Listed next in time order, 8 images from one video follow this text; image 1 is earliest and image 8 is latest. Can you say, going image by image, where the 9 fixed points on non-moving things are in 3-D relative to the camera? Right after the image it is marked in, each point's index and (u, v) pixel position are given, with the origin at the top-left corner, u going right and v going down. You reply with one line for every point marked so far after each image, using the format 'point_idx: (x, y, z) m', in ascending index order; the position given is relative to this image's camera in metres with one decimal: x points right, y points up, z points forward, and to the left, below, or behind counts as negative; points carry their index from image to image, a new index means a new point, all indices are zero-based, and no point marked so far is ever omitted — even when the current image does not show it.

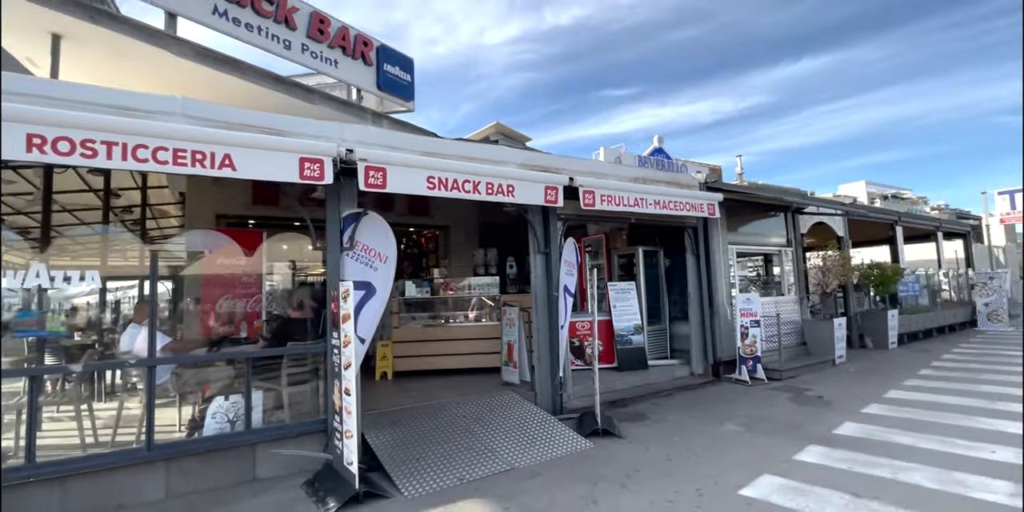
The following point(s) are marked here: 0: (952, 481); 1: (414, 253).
0: (+4.3, -2.2, +4.6) m
1: (-2.6, +0.1, +13.0) m
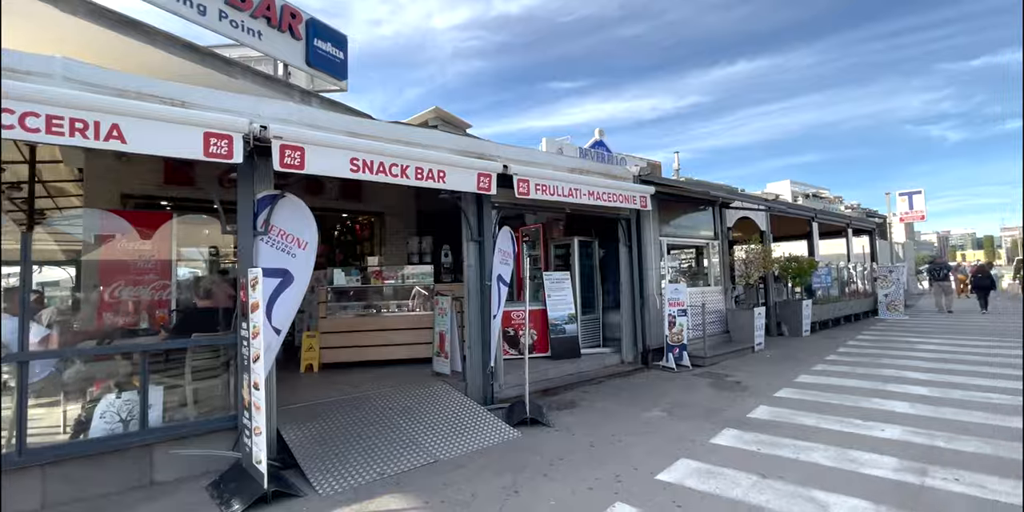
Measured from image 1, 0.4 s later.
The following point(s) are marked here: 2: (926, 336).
0: (+3.5, -2.1, +5.0) m
1: (-4.3, +0.4, +12.5) m
2: (+11.8, -2.3, +13.7) m
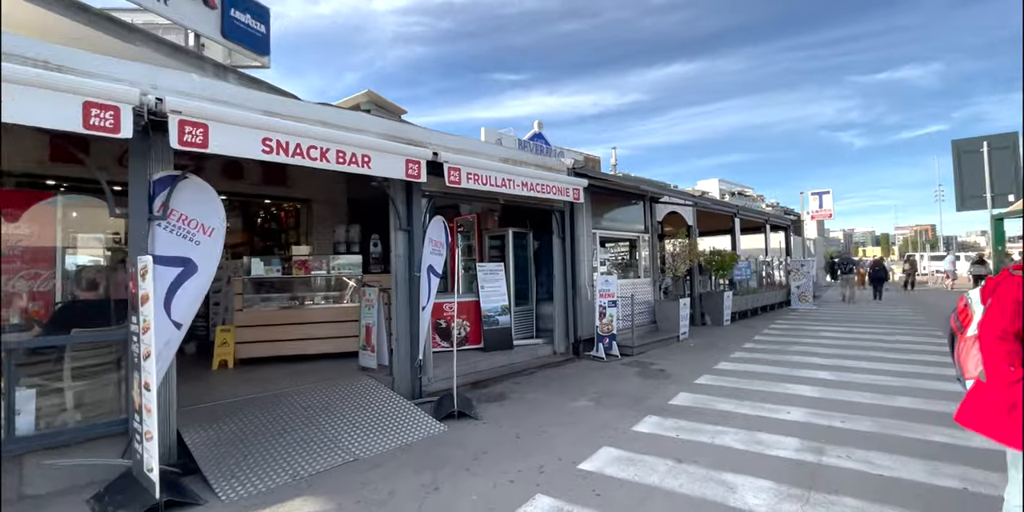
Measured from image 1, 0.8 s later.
0: (+2.7, -2.0, +5.3) m
1: (-5.9, +0.7, +11.7) m
2: (+9.9, -2.1, +14.9) m
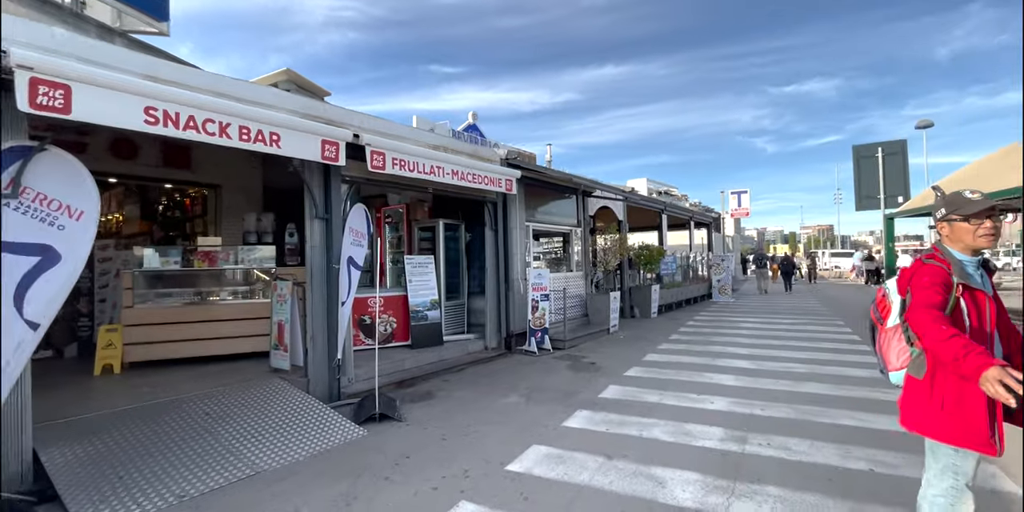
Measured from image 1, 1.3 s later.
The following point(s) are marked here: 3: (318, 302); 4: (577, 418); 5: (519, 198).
0: (+1.9, -1.9, +5.3) m
1: (-7.5, +0.9, +10.5) m
2: (+7.8, -2.0, +15.8) m
3: (-2.7, -0.6, +6.6) m
4: (+0.8, -2.0, +5.8) m
5: (+0.2, +1.3, +10.4) m
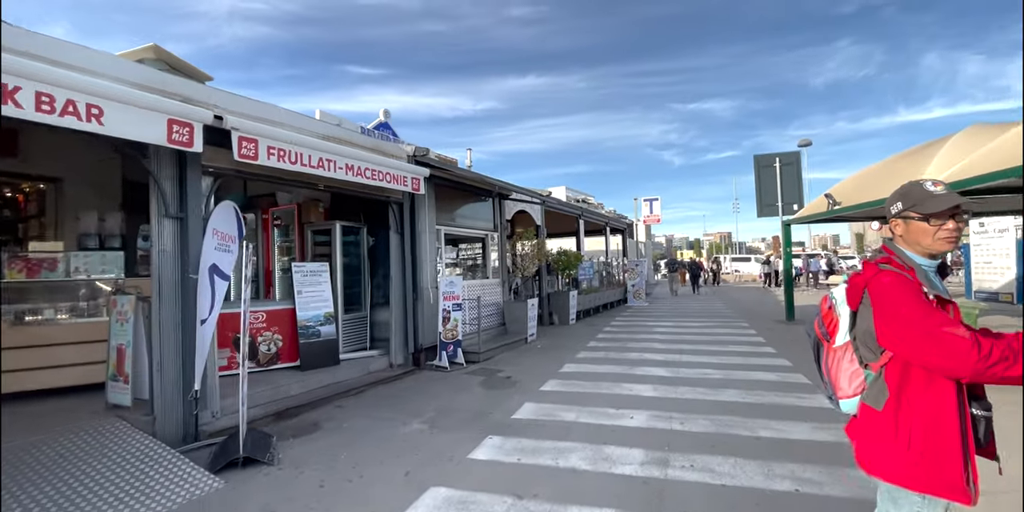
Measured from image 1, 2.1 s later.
0: (+0.9, -2.0, +4.8) m
1: (-9.2, +0.7, +8.5) m
2: (+5.0, -2.1, +16.1) m
3: (-3.8, -0.7, +5.3) m
4: (-0.3, -2.0, +5.1) m
5: (-1.7, +1.1, +9.6) m
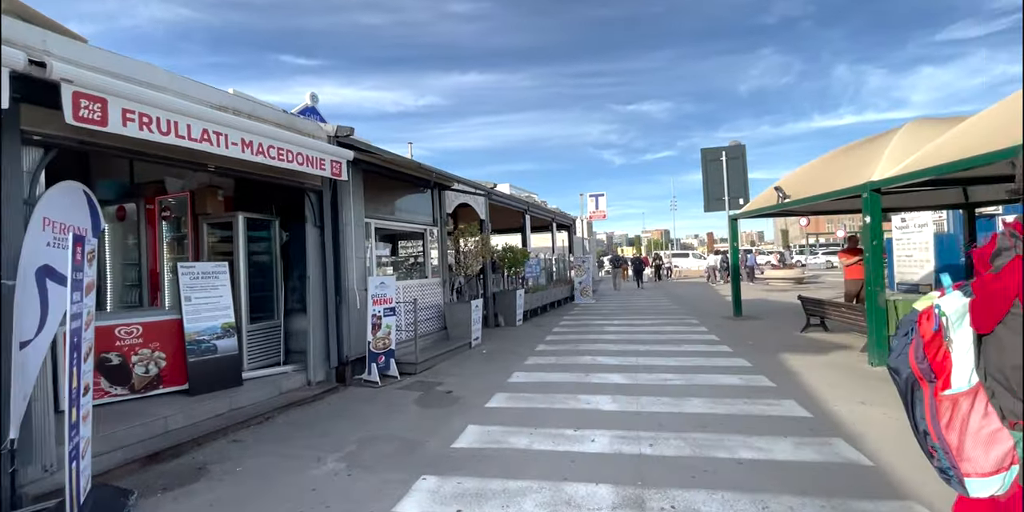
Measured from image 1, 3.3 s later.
0: (+0.4, -2.0, +3.8) m
1: (-10.1, +0.7, +6.3) m
2: (+3.2, -2.0, +15.5) m
3: (-4.3, -0.7, +3.8) m
4: (-0.8, -2.0, +4.0) m
5: (-2.7, +1.2, +8.3) m
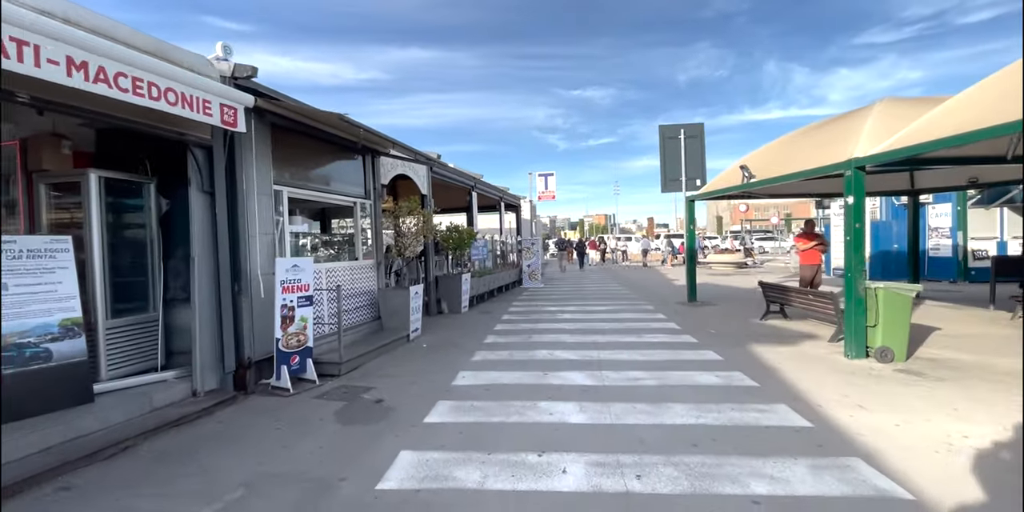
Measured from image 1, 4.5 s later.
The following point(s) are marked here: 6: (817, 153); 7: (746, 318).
0: (+0.1, -1.8, +2.6) m
1: (-10.5, +1.0, +3.8) m
2: (+1.5, -1.5, +14.6) m
3: (-4.6, -0.5, +2.1) m
4: (-1.1, -1.8, +2.7) m
5: (-3.4, +1.5, +6.6) m
6: (+6.0, +2.0, +9.3) m
7: (+5.5, -1.4, +11.2) m
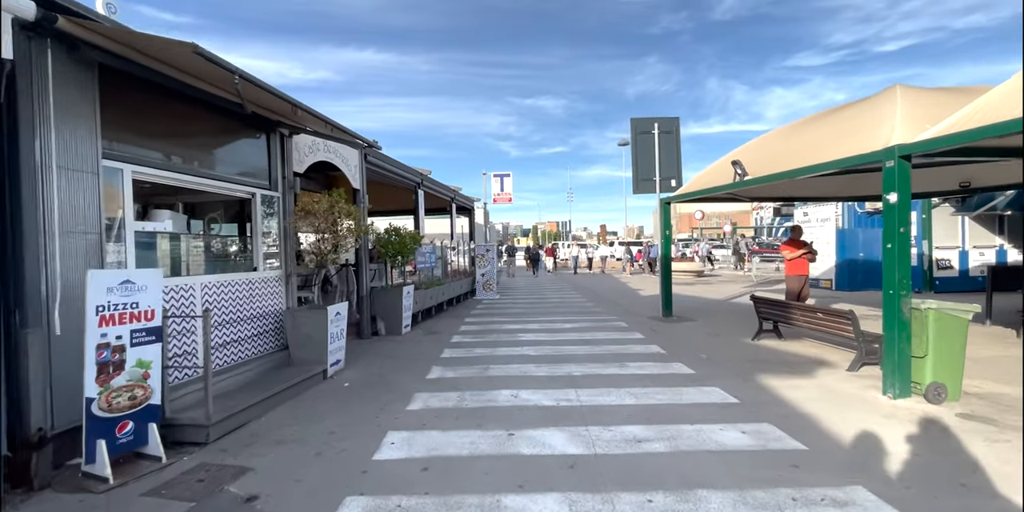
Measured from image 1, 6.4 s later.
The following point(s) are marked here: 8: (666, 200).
0: (0.0, -1.9, +0.7) m
1: (-10.7, +1.0, +0.8) m
2: (+0.3, -1.7, +12.7) m
3: (-4.6, -0.5, -0.4) m
4: (-1.2, -1.9, +0.6) m
5: (-3.9, +1.4, +4.3) m
6: (+5.2, +1.8, +7.9) m
7: (+4.5, -1.6, +9.7) m
8: (+3.9, +1.4, +12.0) m
